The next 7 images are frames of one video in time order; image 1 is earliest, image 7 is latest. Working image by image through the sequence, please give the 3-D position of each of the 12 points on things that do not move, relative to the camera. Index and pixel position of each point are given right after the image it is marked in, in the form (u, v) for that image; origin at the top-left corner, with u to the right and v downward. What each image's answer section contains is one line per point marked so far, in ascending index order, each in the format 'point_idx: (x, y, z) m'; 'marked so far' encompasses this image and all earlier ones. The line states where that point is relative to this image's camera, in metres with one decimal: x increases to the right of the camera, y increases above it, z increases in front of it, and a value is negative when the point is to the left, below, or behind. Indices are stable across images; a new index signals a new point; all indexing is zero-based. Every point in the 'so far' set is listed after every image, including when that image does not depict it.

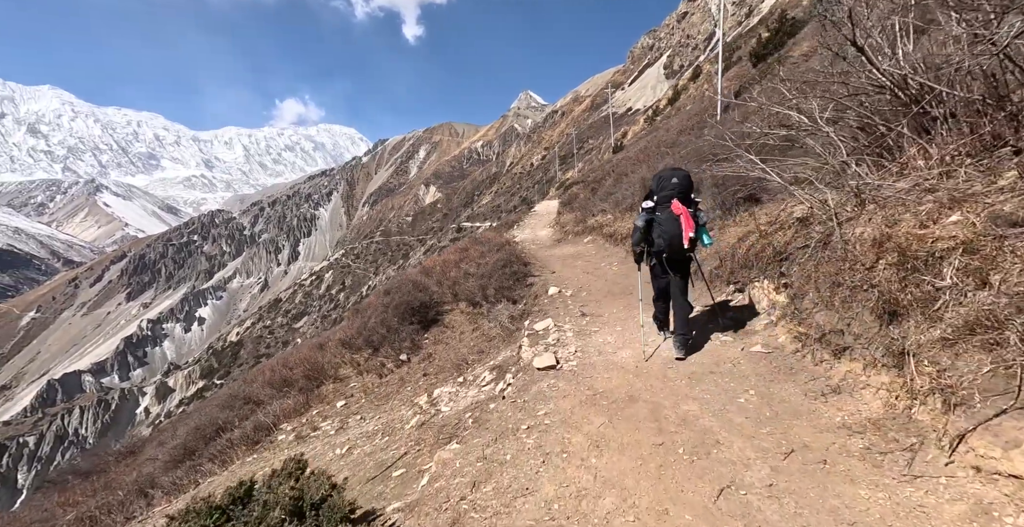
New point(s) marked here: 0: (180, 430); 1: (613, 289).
0: (-7.8, -3.9, +11.2) m
1: (+2.3, -0.6, +11.1) m
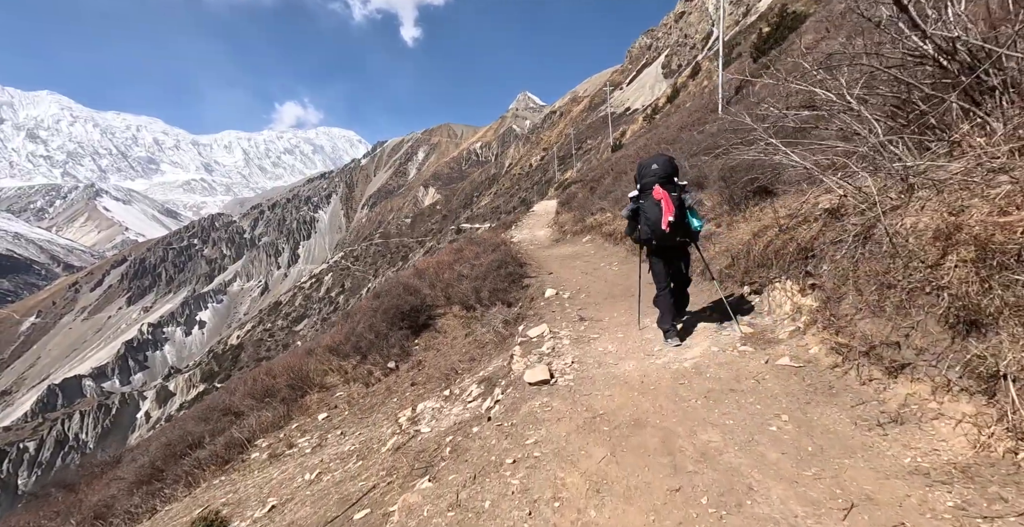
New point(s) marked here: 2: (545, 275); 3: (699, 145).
0: (-8.0, -4.0, +10.5) m
1: (+2.2, -0.6, +10.3) m
2: (+0.9, -0.3, +13.9) m
3: (+6.6, +4.1, +17.1) m
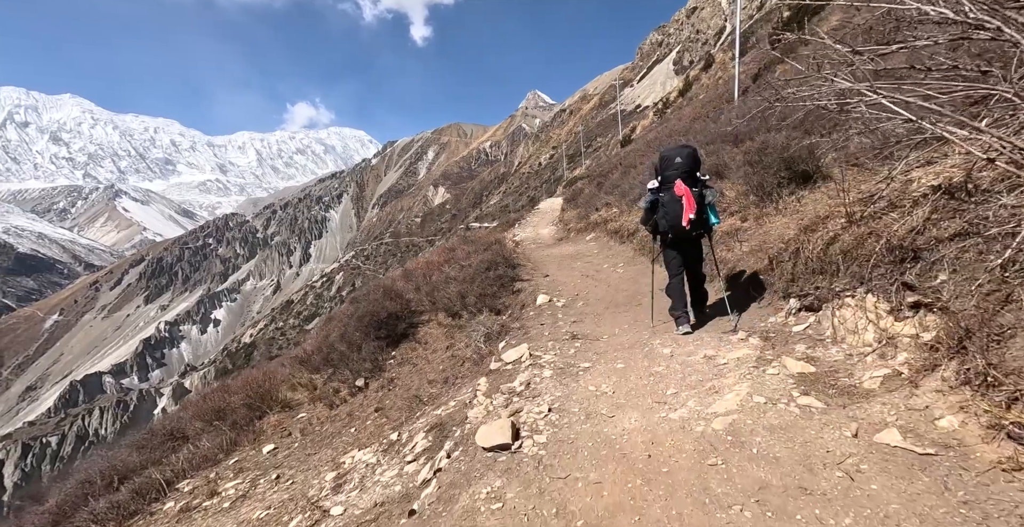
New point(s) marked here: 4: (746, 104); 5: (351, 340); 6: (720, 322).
0: (-8.2, -4.0, +9.0) m
1: (+1.9, -0.7, +8.7) m
2: (+0.7, -0.4, +12.3) m
3: (+6.4, +4.1, +15.3) m
4: (+8.6, +5.9, +17.9) m
5: (-4.0, -1.9, +11.9) m
6: (+2.4, -0.7, +5.4) m
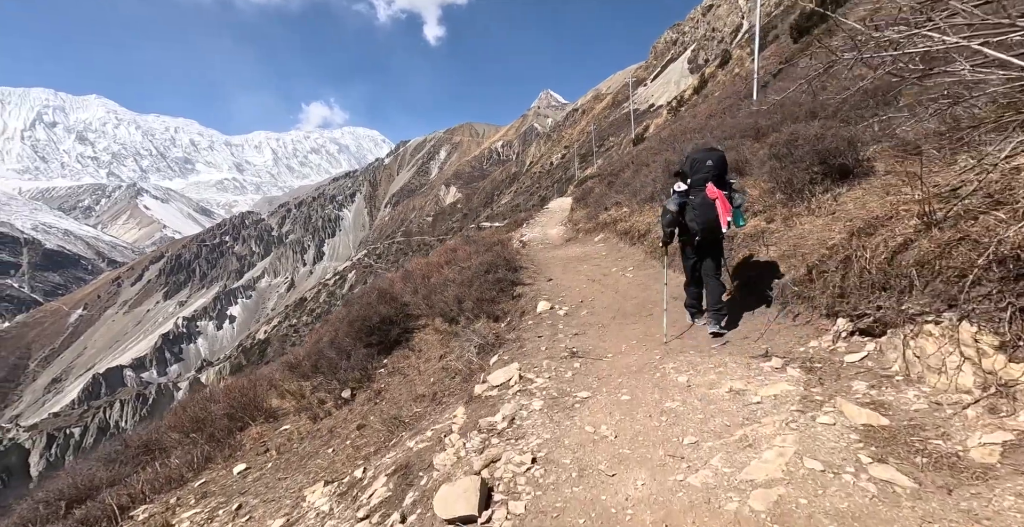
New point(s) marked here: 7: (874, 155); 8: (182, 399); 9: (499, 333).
0: (-8.3, -4.0, +8.4) m
1: (+1.8, -0.7, +7.8) m
2: (+0.7, -0.4, +11.4) m
3: (+6.6, +4.0, +14.3) m
4: (+8.8, +5.7, +16.8) m
5: (-4.0, -1.9, +11.2) m
6: (+2.2, -0.7, +4.5) m
7: (+4.9, +1.5, +6.4) m
8: (-7.7, -3.2, +11.2) m
9: (-0.2, -1.2, +8.2) m
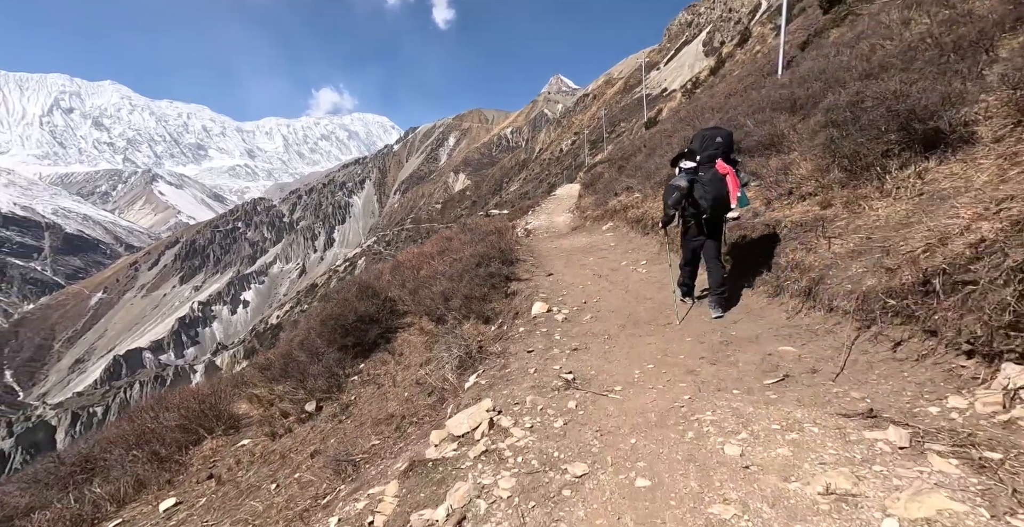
0: (-8.5, -3.8, +7.2) m
1: (+1.7, -0.7, +6.4) m
2: (+0.6, -0.3, +10.0) m
3: (+6.5, +4.2, +12.7) m
4: (+8.9, +6.0, +15.1) m
5: (-4.1, -1.7, +9.8) m
6: (+2.0, -0.8, +3.0) m
7: (+4.7, +1.5, +4.8) m
8: (-7.8, -3.0, +10.0) m
9: (-0.4, -1.1, +6.8) m
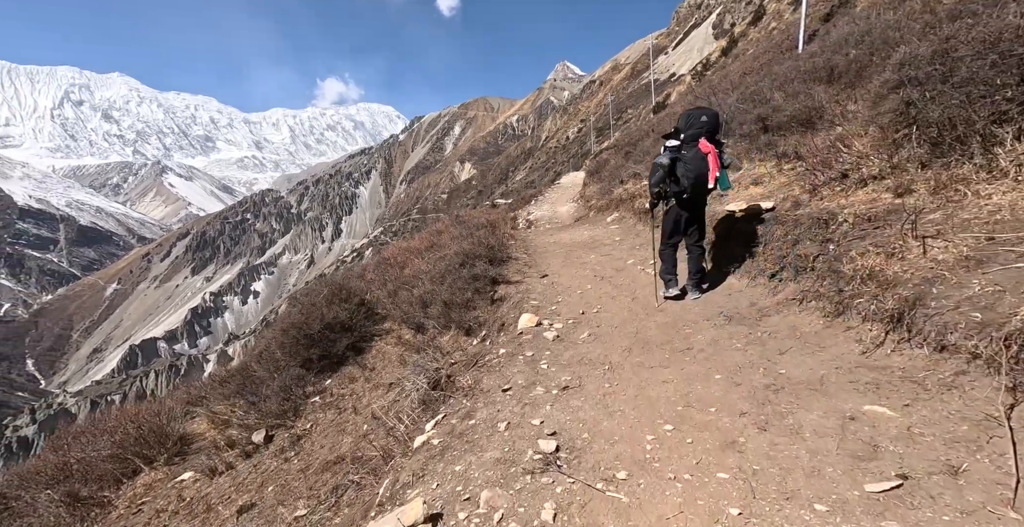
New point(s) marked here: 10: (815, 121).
0: (-8.7, -3.9, +6.1) m
1: (+1.4, -0.7, +5.0) m
2: (+0.4, -0.2, +8.6) m
3: (+6.3, +4.3, +11.1) m
4: (+8.7, +6.2, +13.4) m
5: (-4.3, -1.7, +8.6) m
6: (+1.7, -0.9, +1.7) m
7: (+4.4, +1.4, +3.4) m
8: (-8.0, -3.1, +8.8) m
9: (-0.6, -1.2, +5.4) m
10: (+5.0, +2.3, +7.9) m
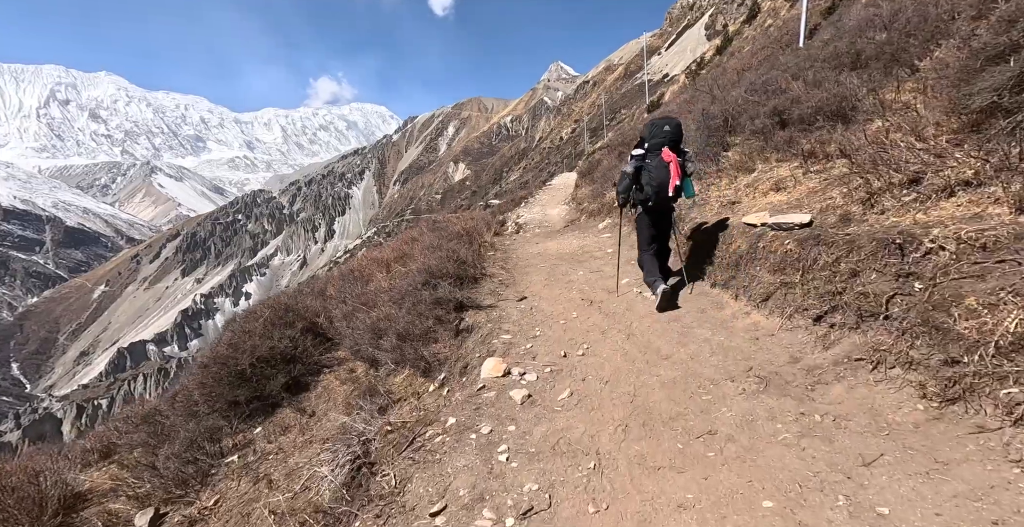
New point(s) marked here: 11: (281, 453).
0: (-9.1, -4.3, +4.5) m
1: (+1.0, -1.0, +3.5) m
2: (0.0, -0.5, +7.2) m
3: (+5.9, +4.0, +9.7) m
4: (+8.2, +5.9, +12.1) m
5: (-4.7, -2.1, +7.0) m
6: (+1.4, -1.2, +0.2) m
7: (+4.1, +1.1, +2.0) m
8: (-8.4, -3.4, +7.2) m
9: (-1.0, -1.5, +4.0) m
10: (+4.6, +2.0, +6.5) m
11: (-2.9, -2.4, +5.4) m
